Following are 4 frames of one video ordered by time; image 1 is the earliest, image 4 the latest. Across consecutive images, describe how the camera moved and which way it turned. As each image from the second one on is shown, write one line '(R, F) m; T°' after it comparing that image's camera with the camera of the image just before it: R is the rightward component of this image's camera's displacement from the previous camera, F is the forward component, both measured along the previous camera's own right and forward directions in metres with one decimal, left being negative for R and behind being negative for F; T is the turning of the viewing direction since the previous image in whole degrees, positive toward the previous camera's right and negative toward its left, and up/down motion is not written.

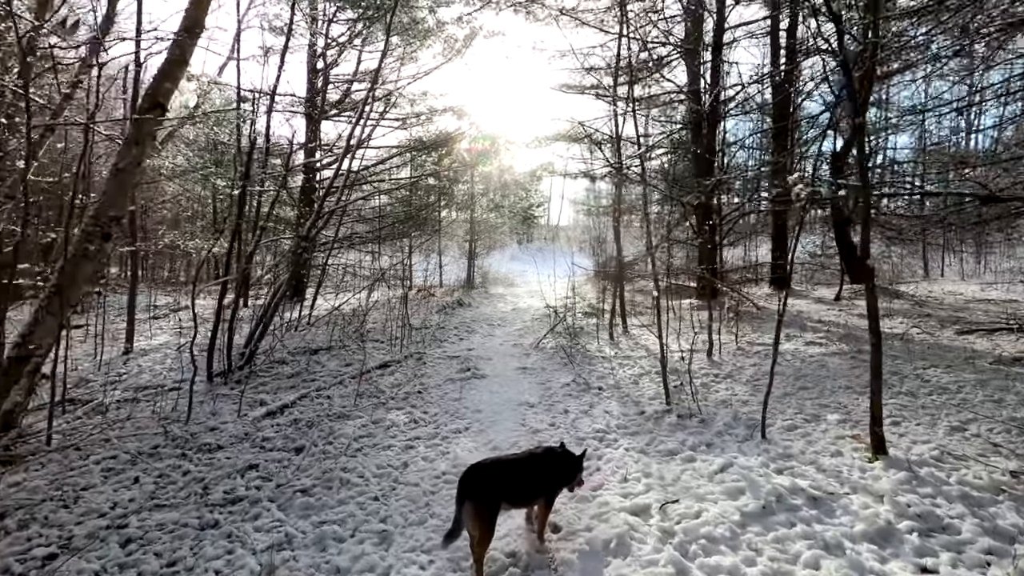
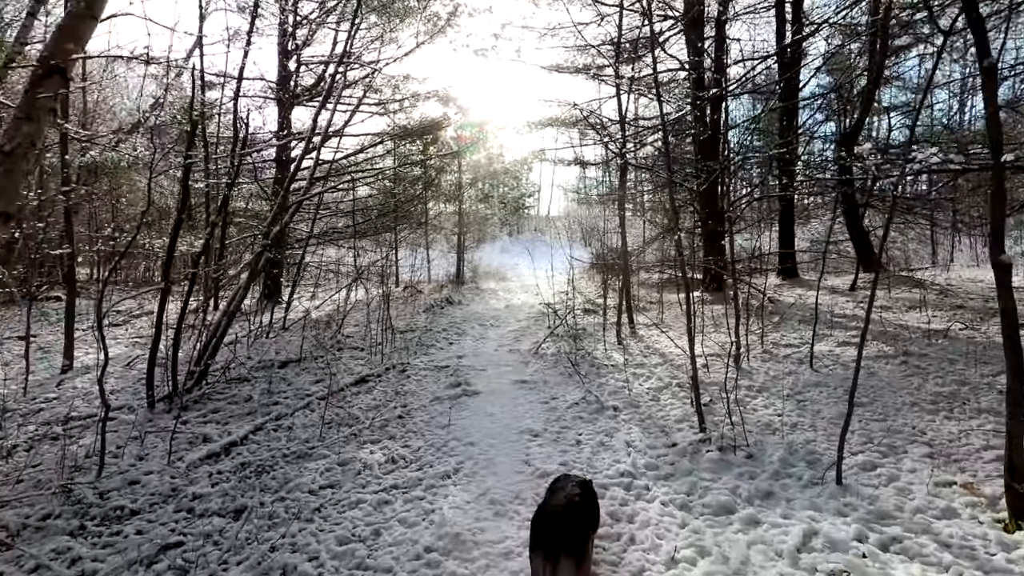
(-0.1, +1.0) m; +1°
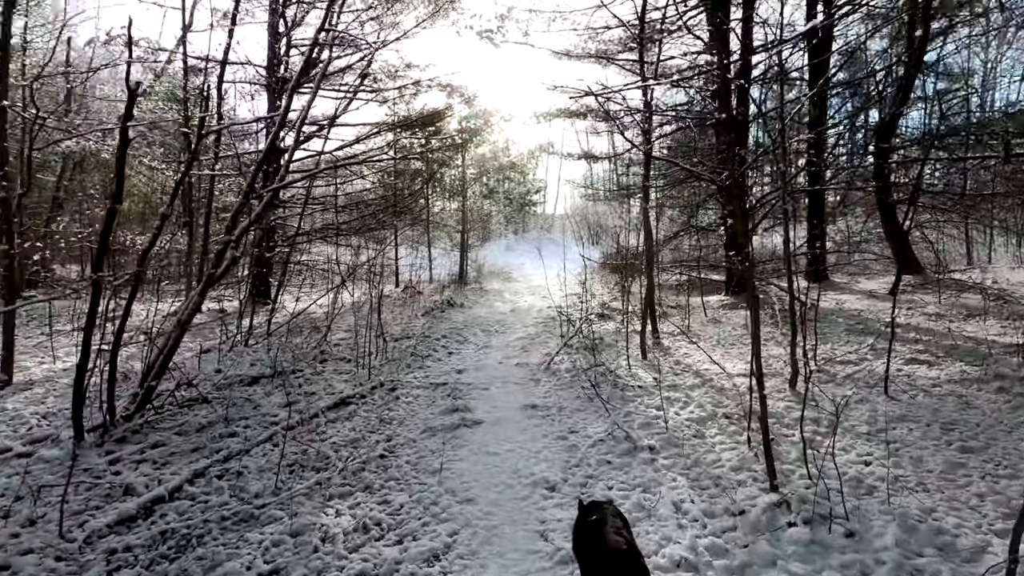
(0.0, +1.0) m; -1°
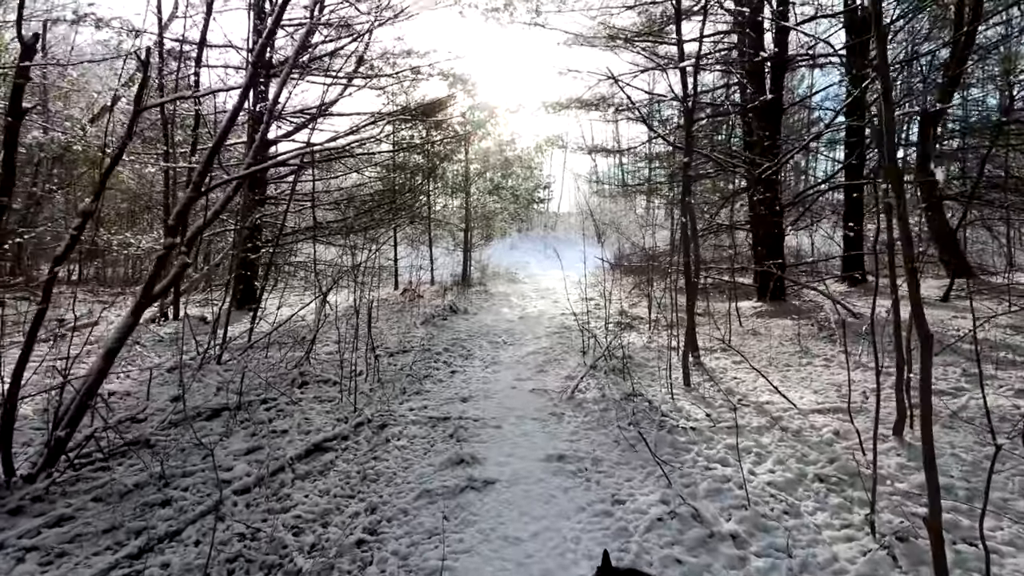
(-0.1, +1.1) m; 0°
